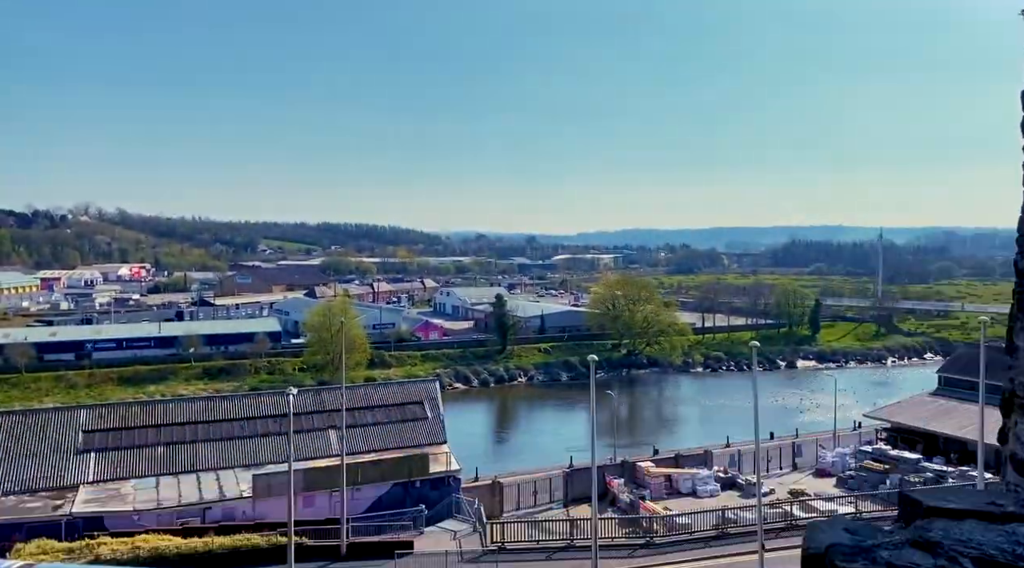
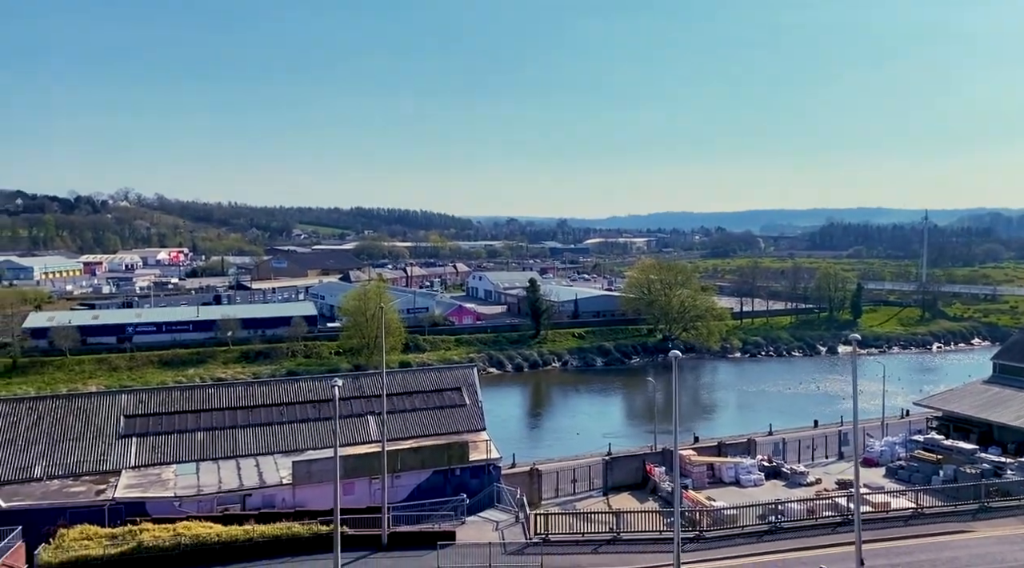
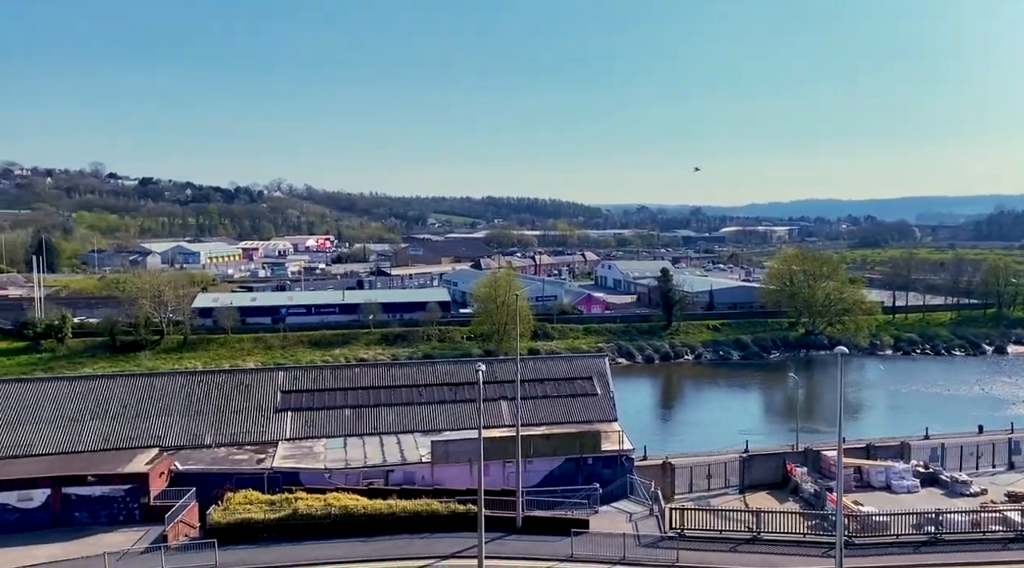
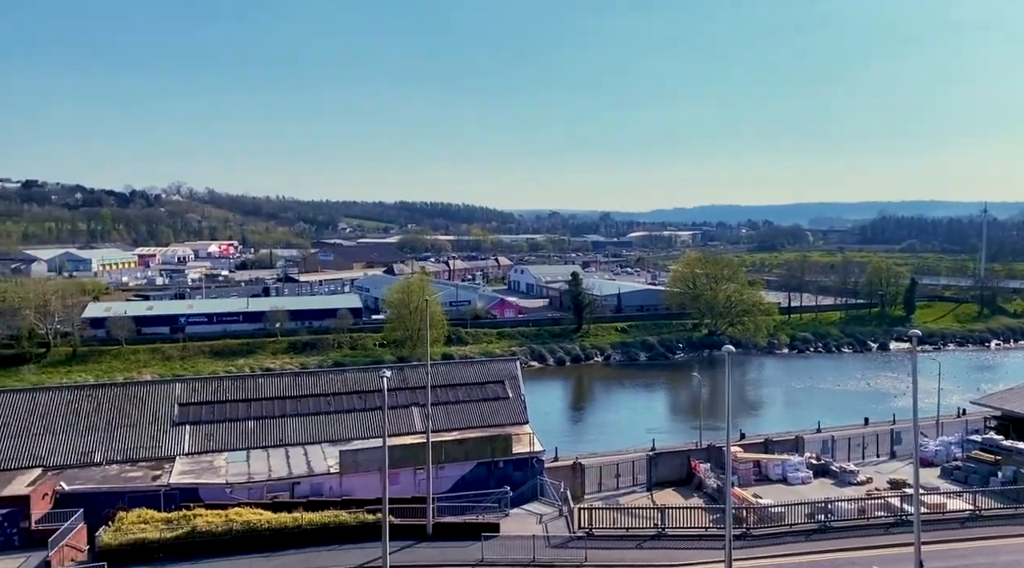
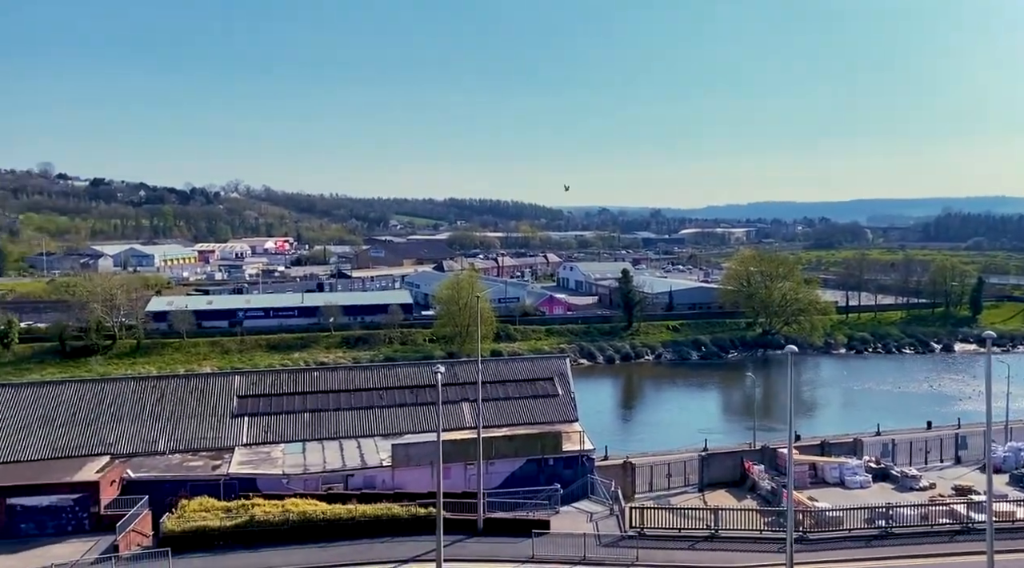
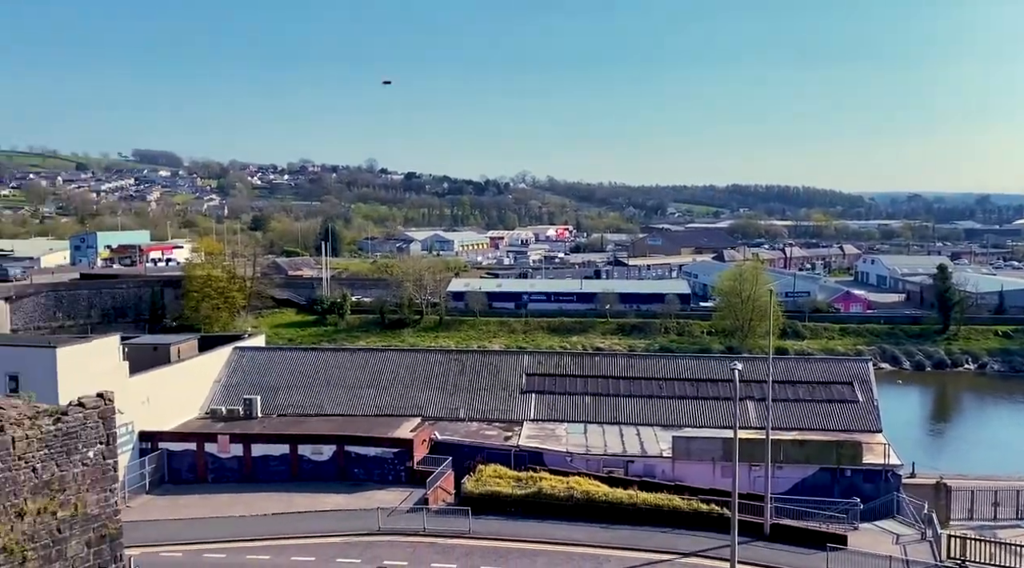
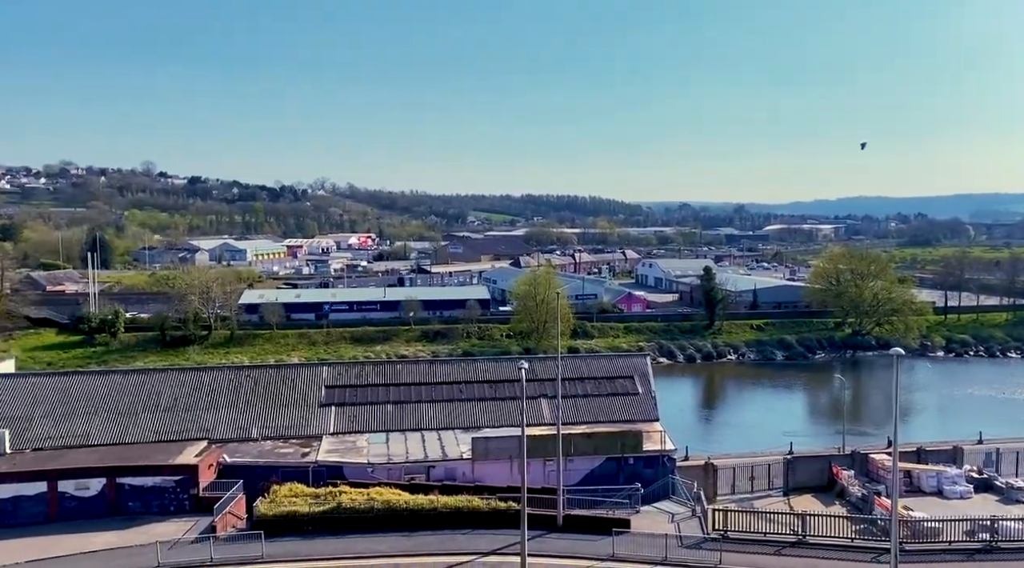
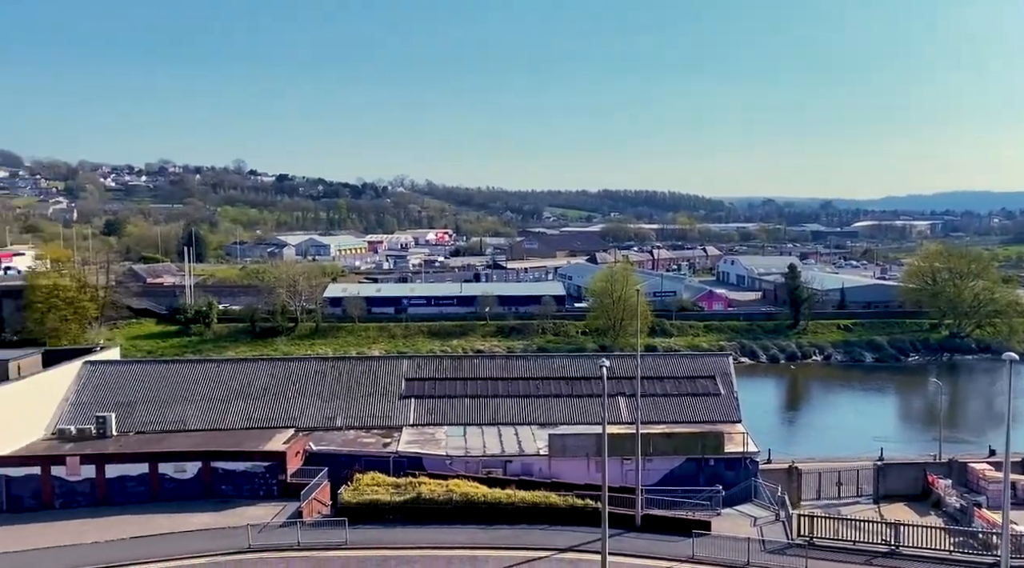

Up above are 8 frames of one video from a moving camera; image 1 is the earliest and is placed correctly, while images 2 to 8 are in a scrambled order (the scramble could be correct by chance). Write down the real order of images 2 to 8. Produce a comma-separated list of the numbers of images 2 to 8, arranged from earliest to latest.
2, 4, 5, 3, 7, 8, 6
